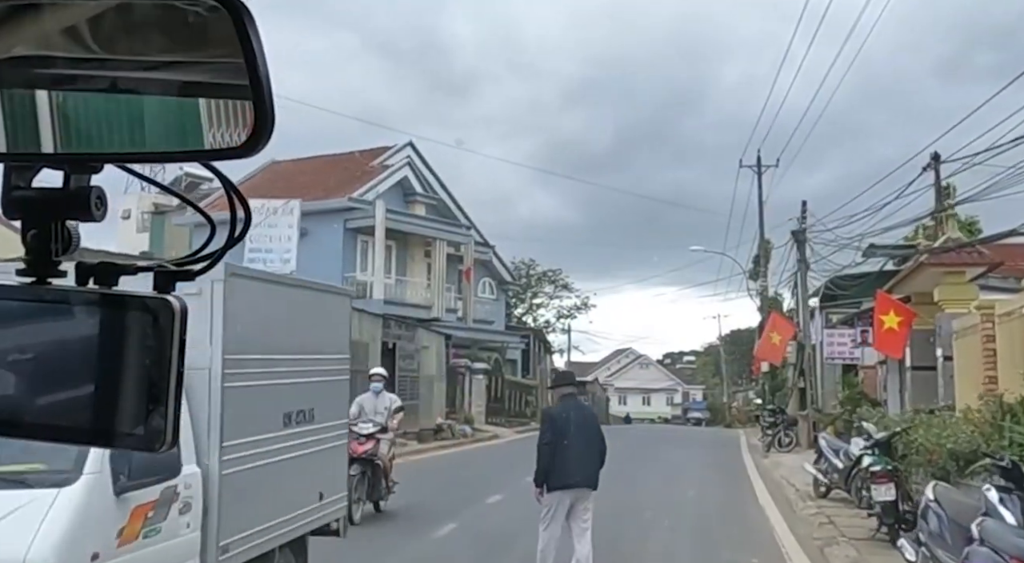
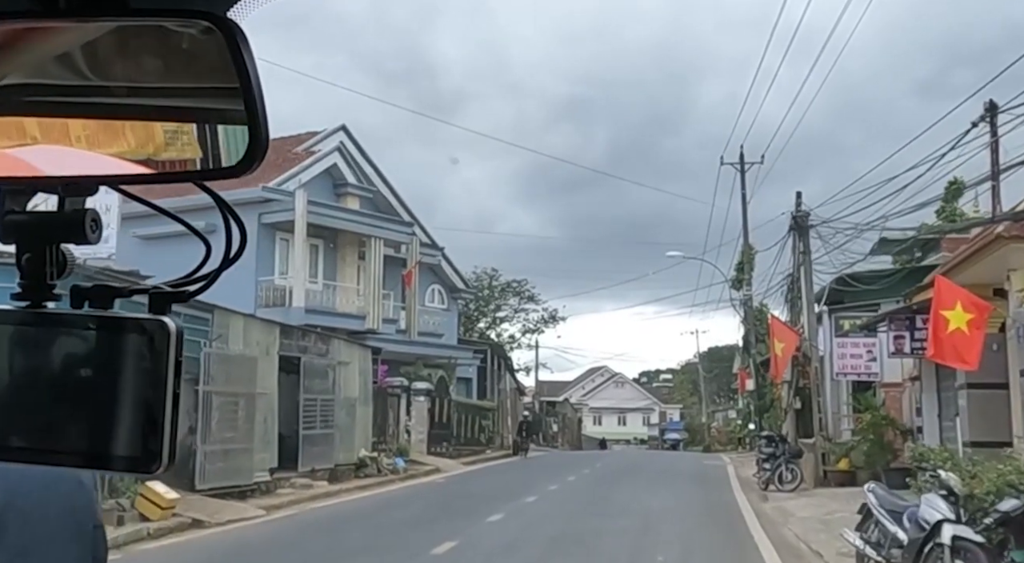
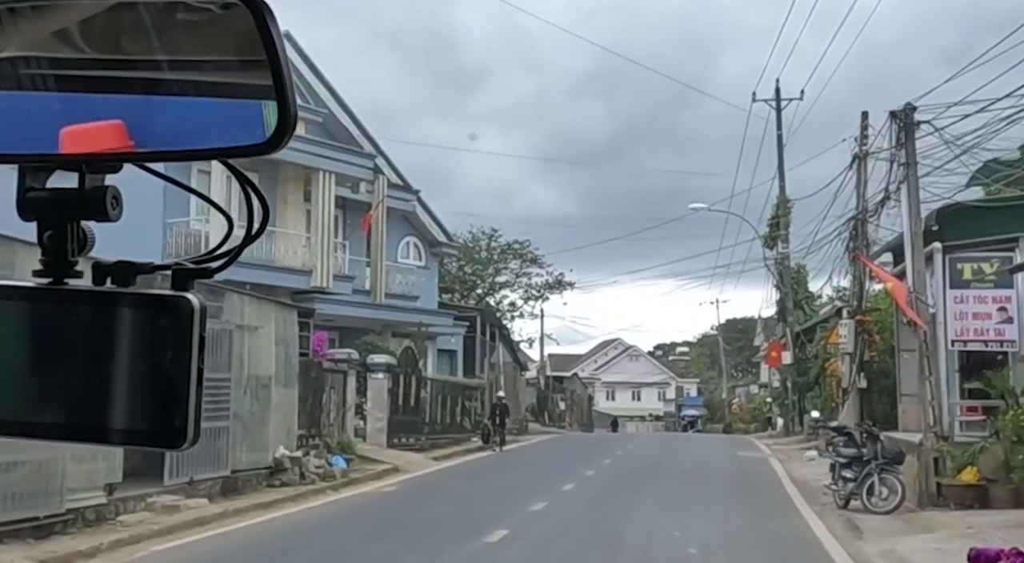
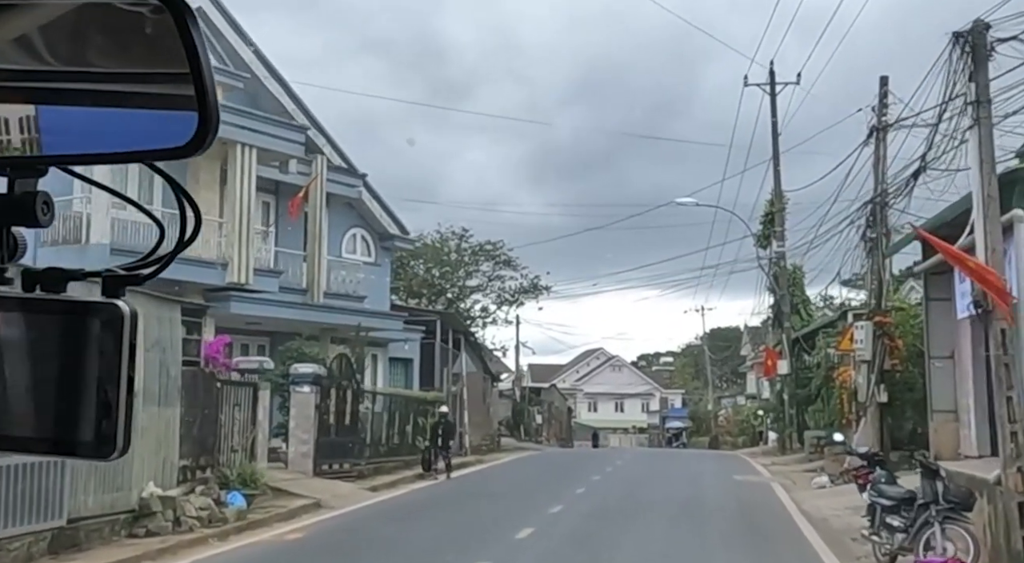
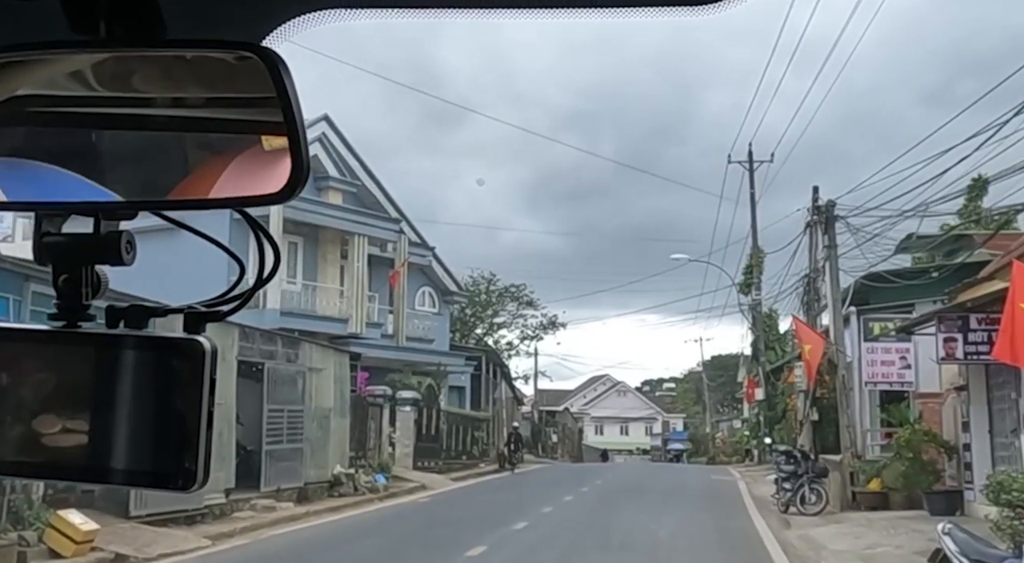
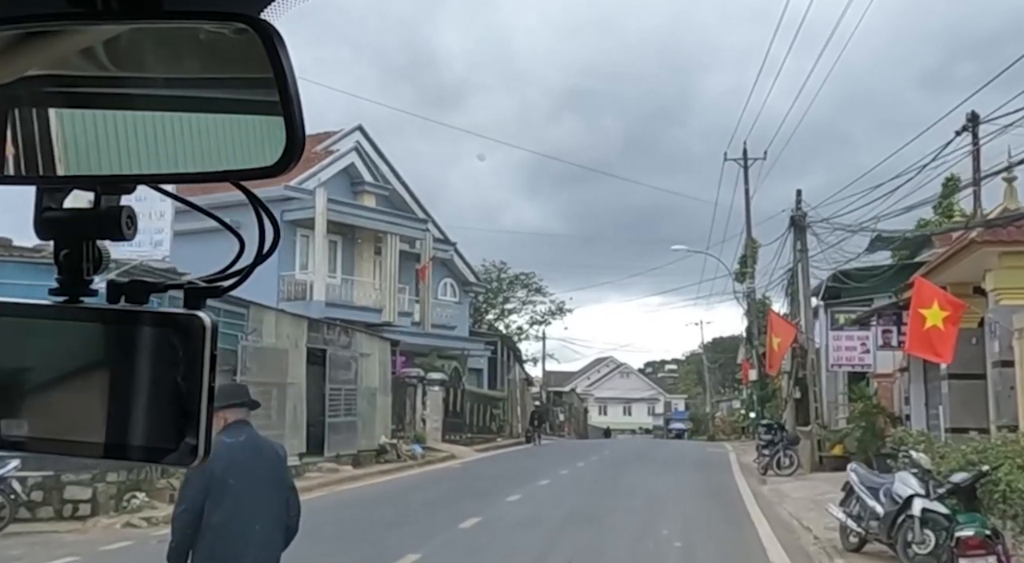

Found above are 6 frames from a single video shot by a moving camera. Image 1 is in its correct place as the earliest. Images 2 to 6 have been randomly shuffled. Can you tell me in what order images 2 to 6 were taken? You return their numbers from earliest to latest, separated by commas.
6, 2, 5, 3, 4
